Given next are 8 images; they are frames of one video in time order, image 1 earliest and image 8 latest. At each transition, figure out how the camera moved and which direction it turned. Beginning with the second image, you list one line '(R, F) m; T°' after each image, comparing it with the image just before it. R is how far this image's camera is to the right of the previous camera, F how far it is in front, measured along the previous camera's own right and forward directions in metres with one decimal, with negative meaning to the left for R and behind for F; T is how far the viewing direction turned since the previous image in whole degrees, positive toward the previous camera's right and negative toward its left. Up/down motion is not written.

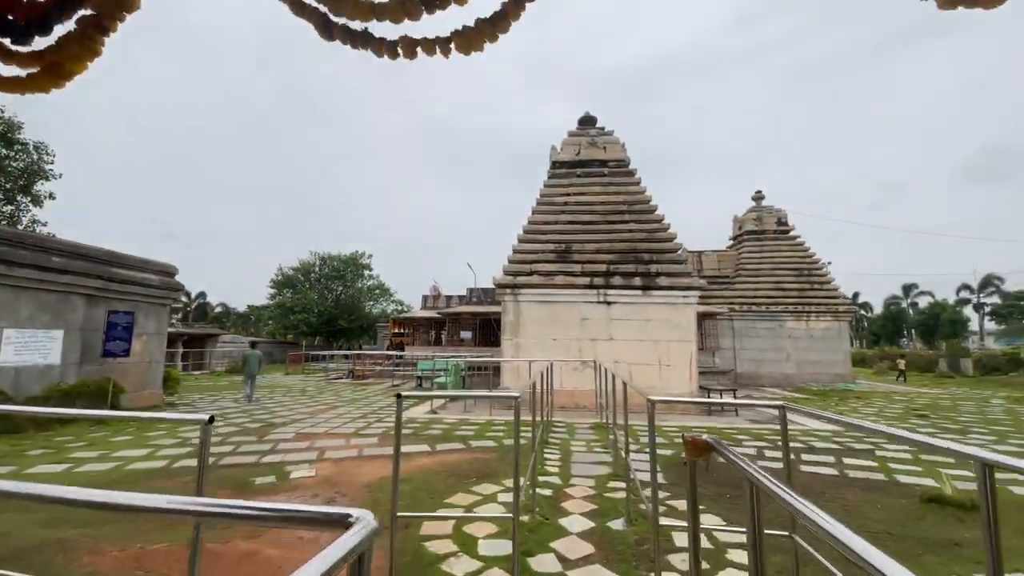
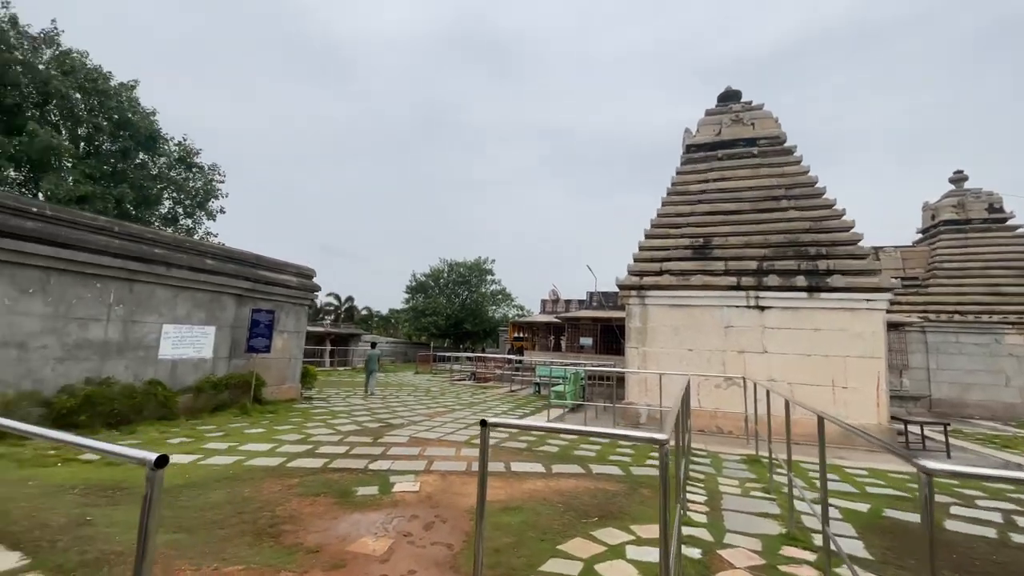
(-0.1, +0.9) m; -15°
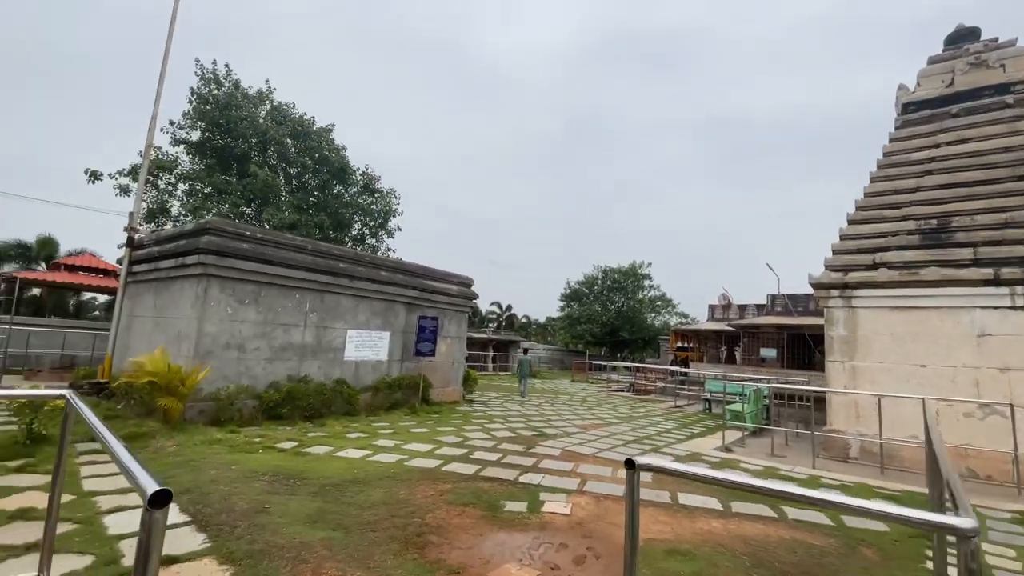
(0.0, +0.5) m; -19°
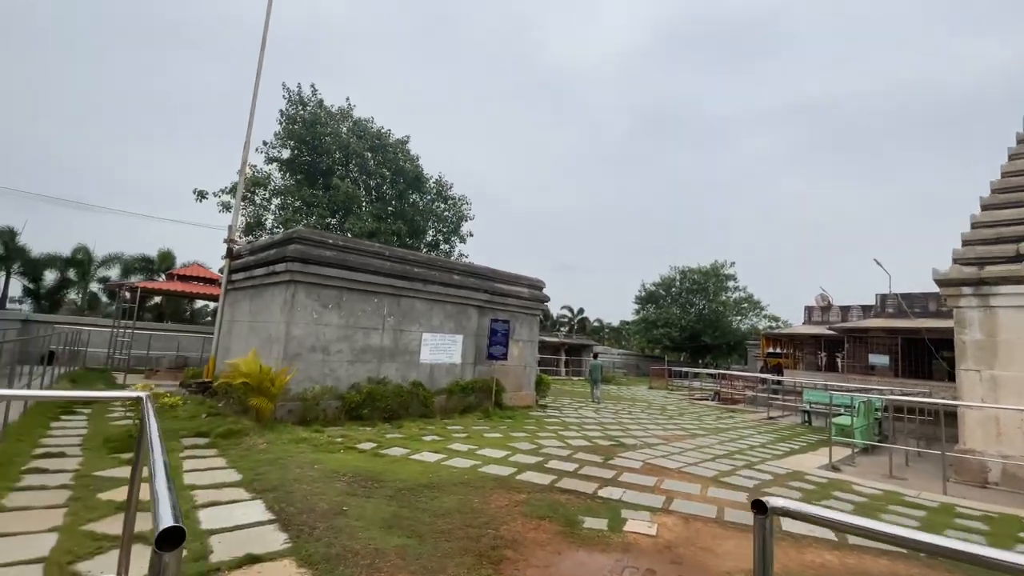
(0.0, +0.2) m; -9°
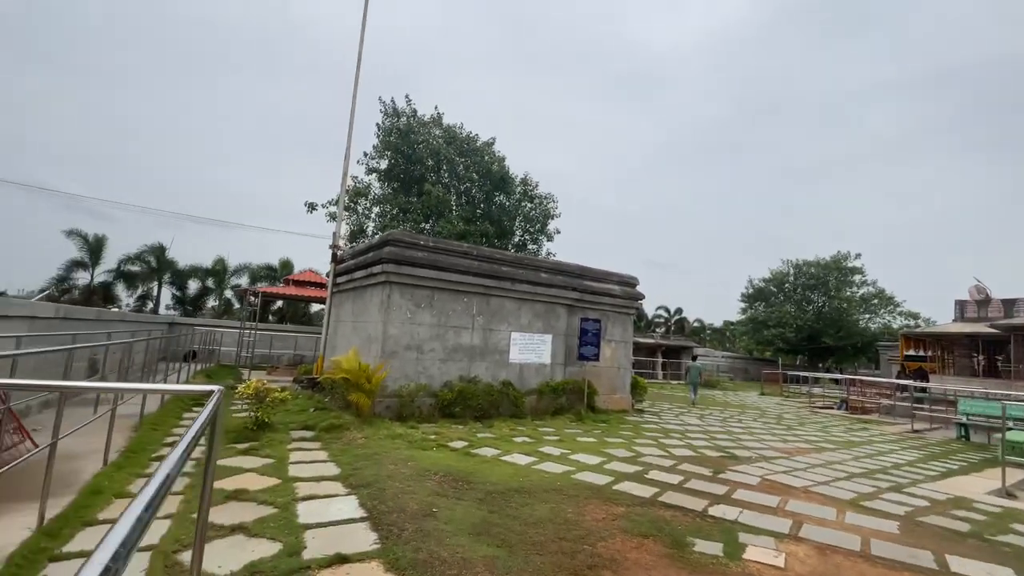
(0.0, +0.3) m; -11°
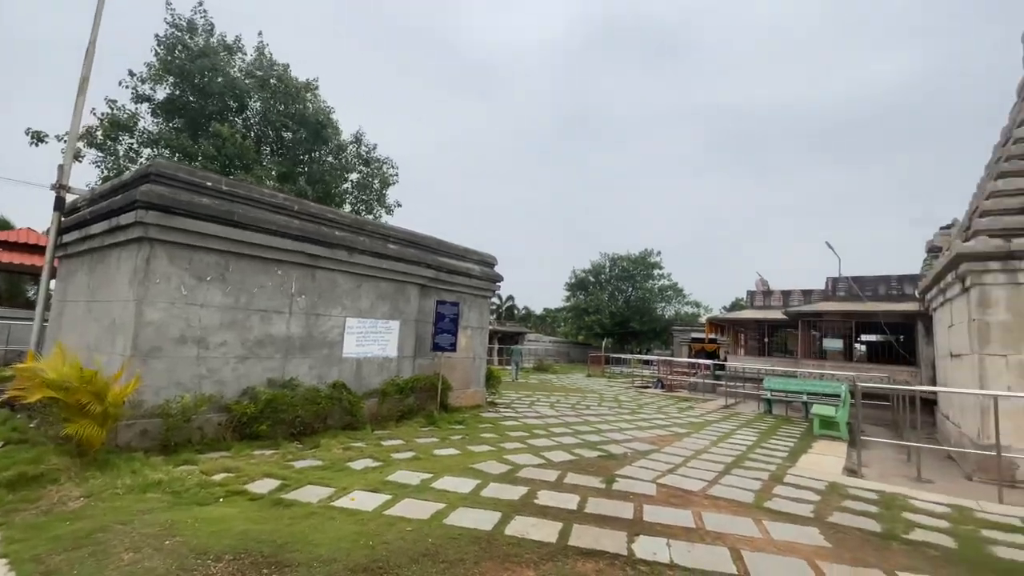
(-0.2, +1.6) m; +21°
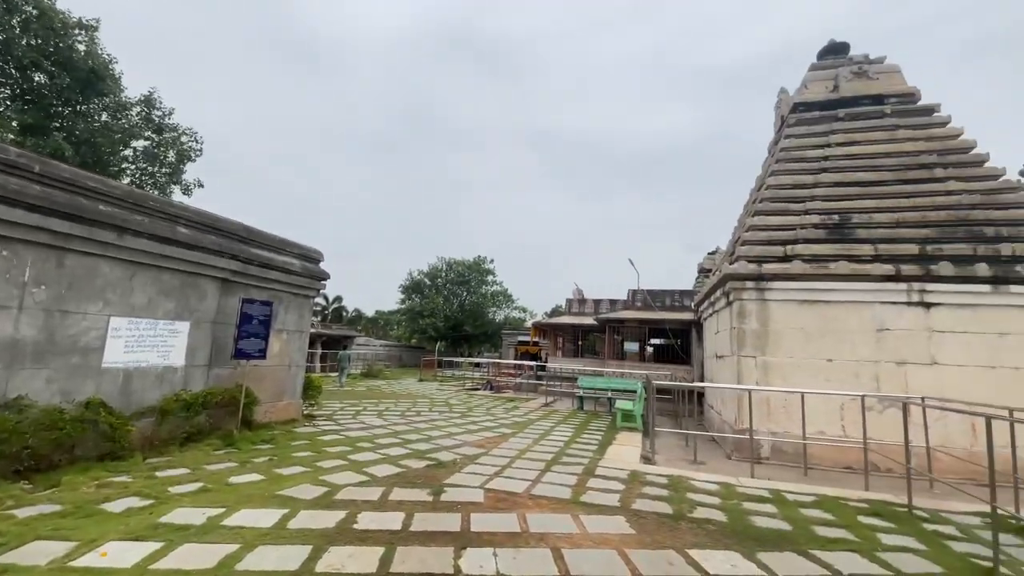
(0.0, +0.2) m; +20°
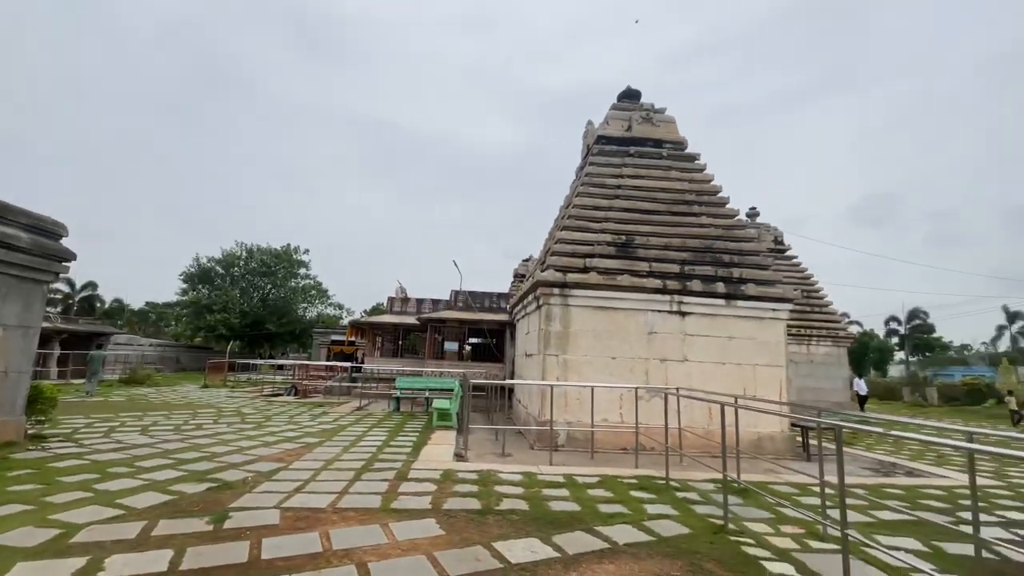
(0.0, 0.0) m; +21°
